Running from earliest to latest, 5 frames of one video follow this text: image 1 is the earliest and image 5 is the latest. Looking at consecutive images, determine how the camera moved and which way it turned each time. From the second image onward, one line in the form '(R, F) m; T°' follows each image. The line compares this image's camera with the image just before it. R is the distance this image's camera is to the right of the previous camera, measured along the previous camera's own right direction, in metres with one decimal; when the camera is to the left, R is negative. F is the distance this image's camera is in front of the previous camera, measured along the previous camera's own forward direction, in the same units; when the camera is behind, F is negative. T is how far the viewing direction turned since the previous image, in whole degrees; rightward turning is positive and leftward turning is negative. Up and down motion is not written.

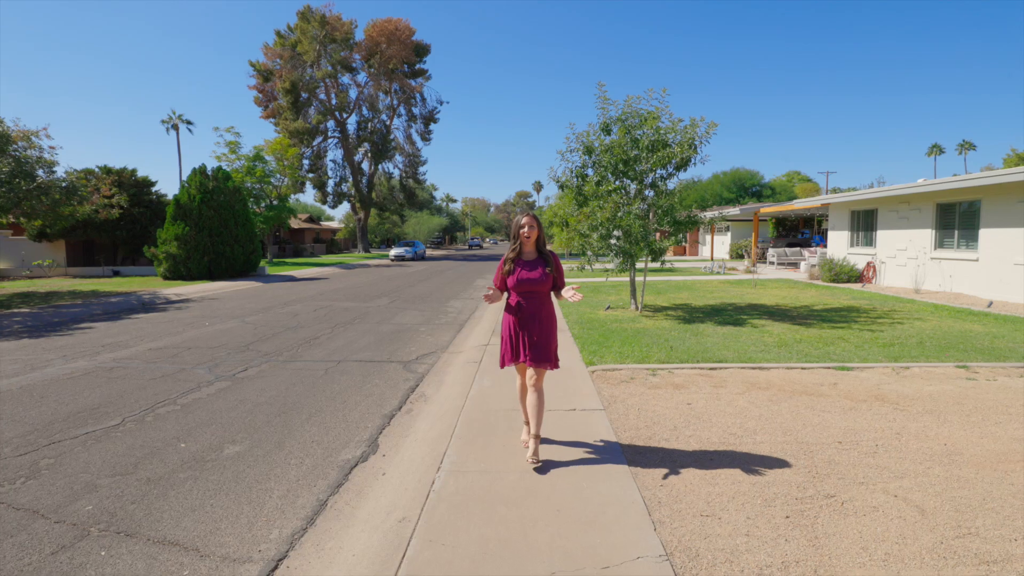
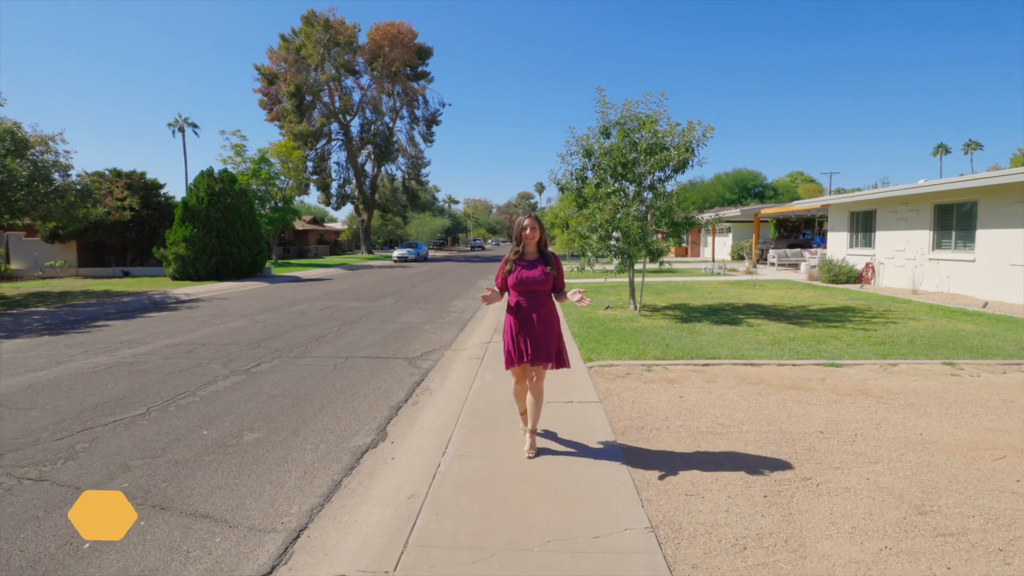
(0.0, -0.3) m; 0°
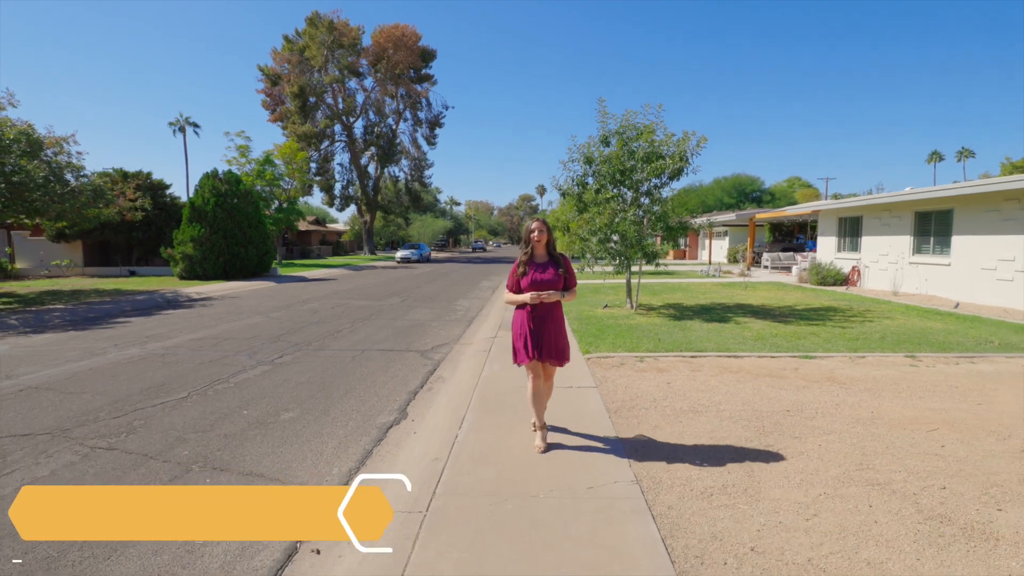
(-0.1, -0.7) m; 0°
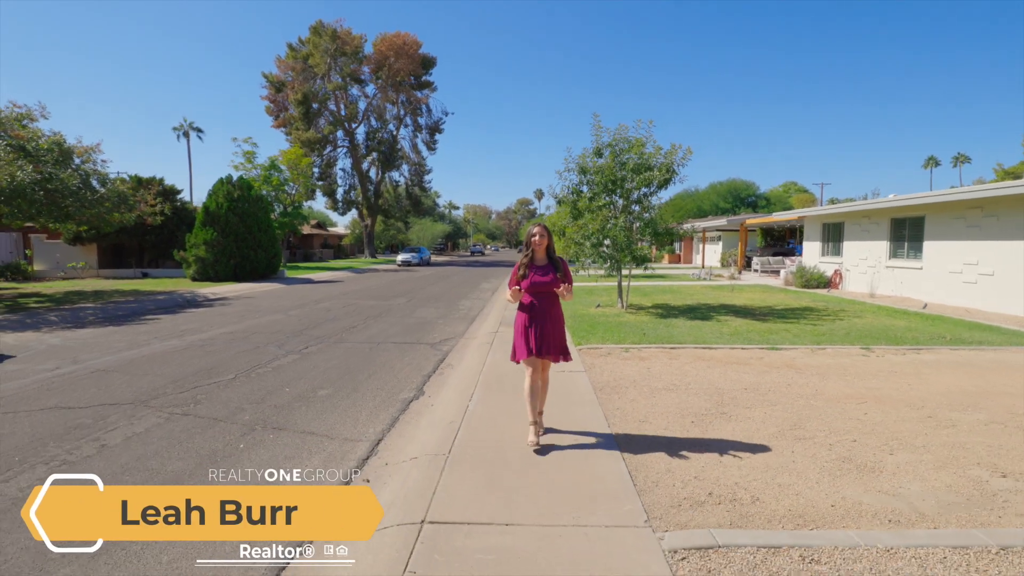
(0.0, -1.0) m; 0°
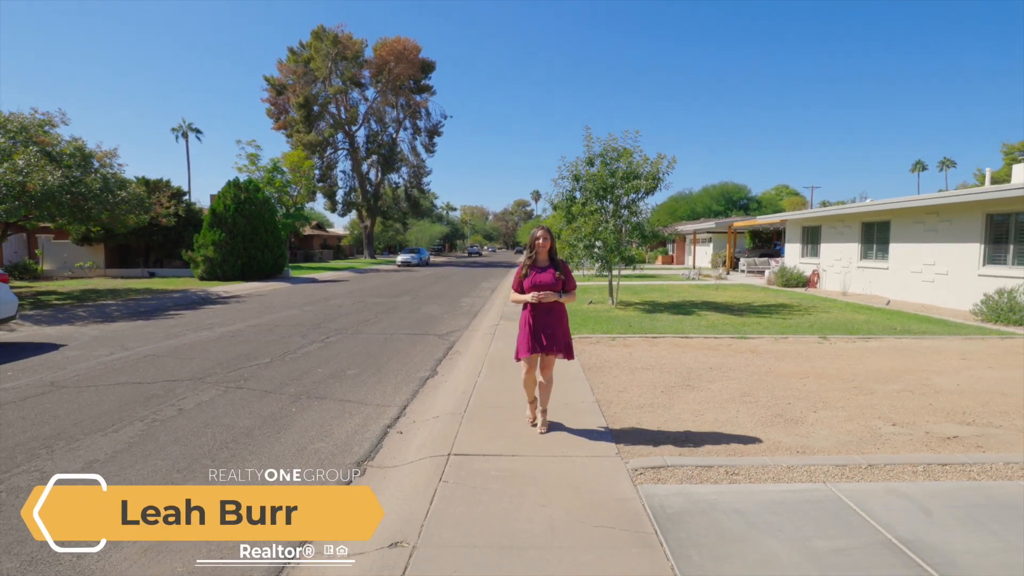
(-0.1, -1.2) m; 0°
